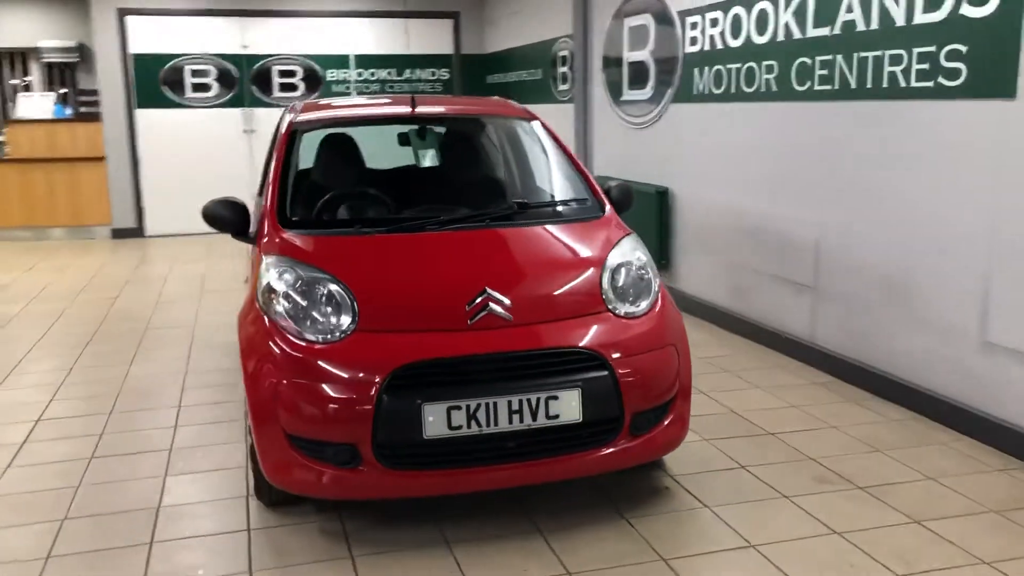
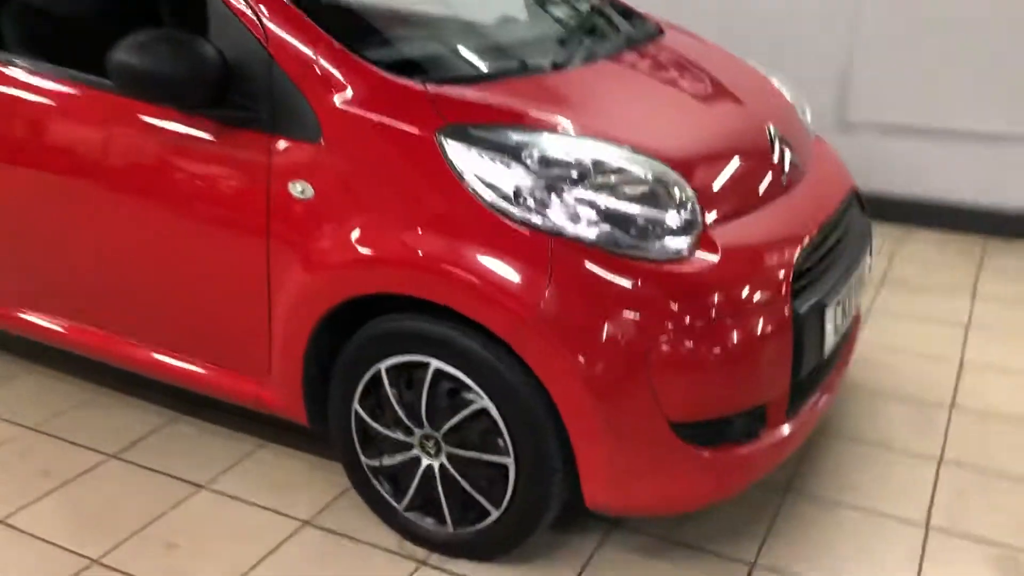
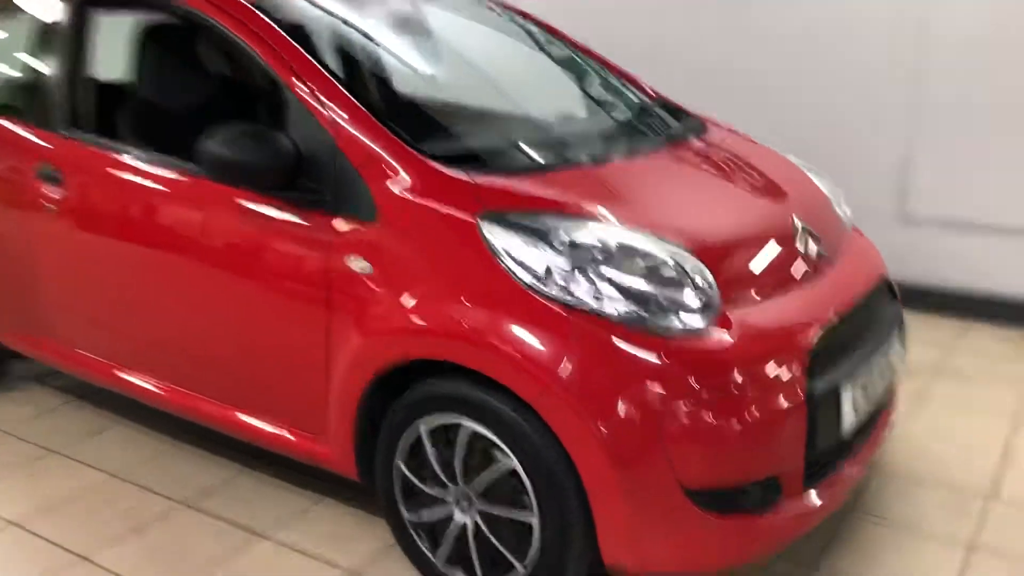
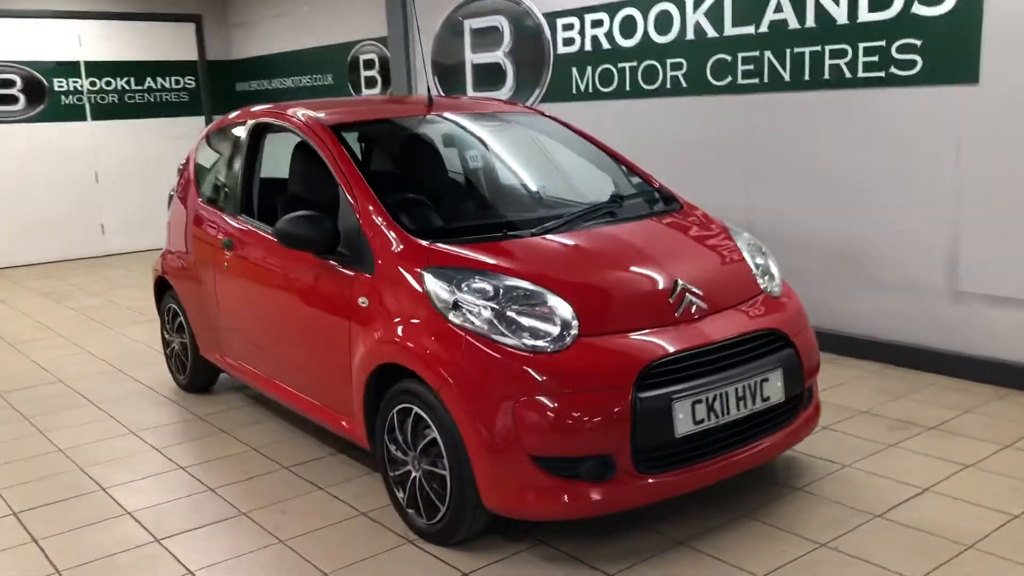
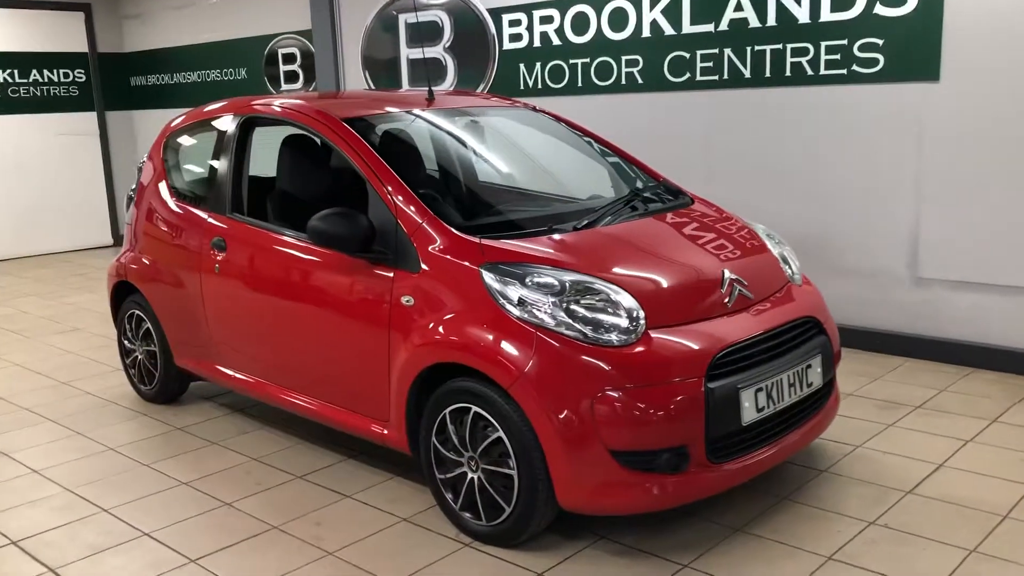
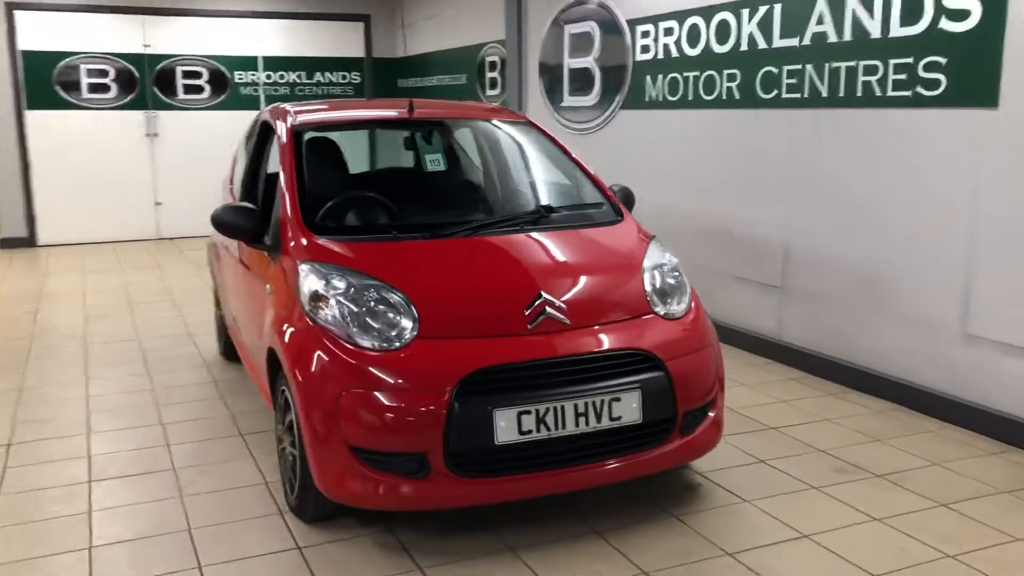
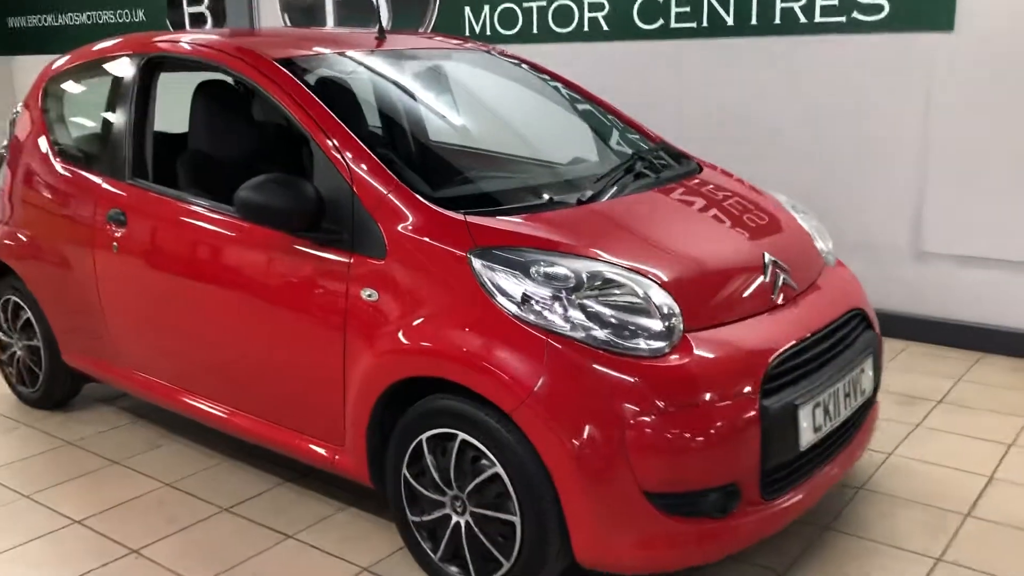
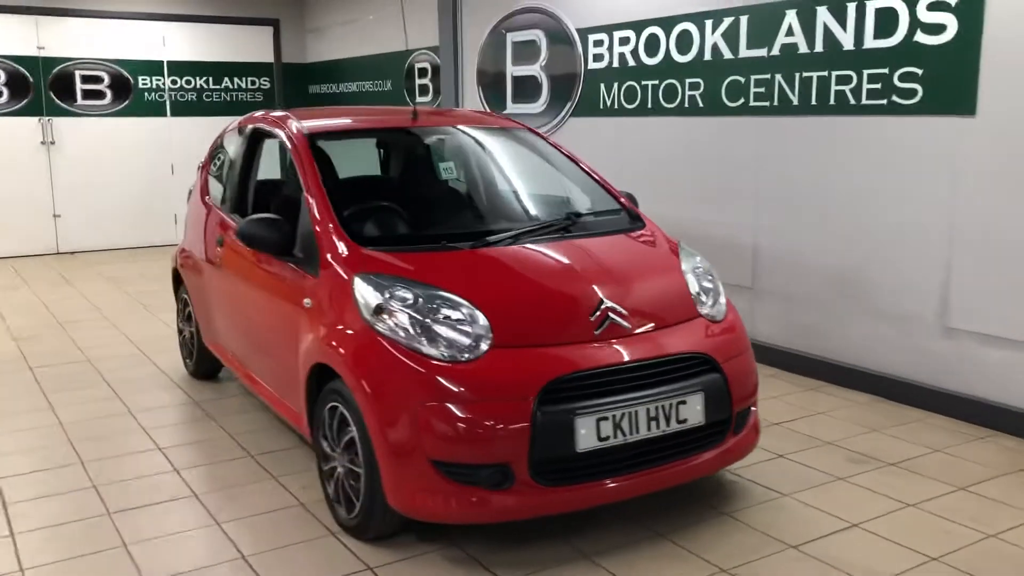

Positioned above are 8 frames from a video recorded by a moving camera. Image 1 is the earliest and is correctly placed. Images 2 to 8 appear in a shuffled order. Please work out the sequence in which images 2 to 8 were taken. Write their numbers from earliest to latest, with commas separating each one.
6, 8, 4, 5, 7, 3, 2
